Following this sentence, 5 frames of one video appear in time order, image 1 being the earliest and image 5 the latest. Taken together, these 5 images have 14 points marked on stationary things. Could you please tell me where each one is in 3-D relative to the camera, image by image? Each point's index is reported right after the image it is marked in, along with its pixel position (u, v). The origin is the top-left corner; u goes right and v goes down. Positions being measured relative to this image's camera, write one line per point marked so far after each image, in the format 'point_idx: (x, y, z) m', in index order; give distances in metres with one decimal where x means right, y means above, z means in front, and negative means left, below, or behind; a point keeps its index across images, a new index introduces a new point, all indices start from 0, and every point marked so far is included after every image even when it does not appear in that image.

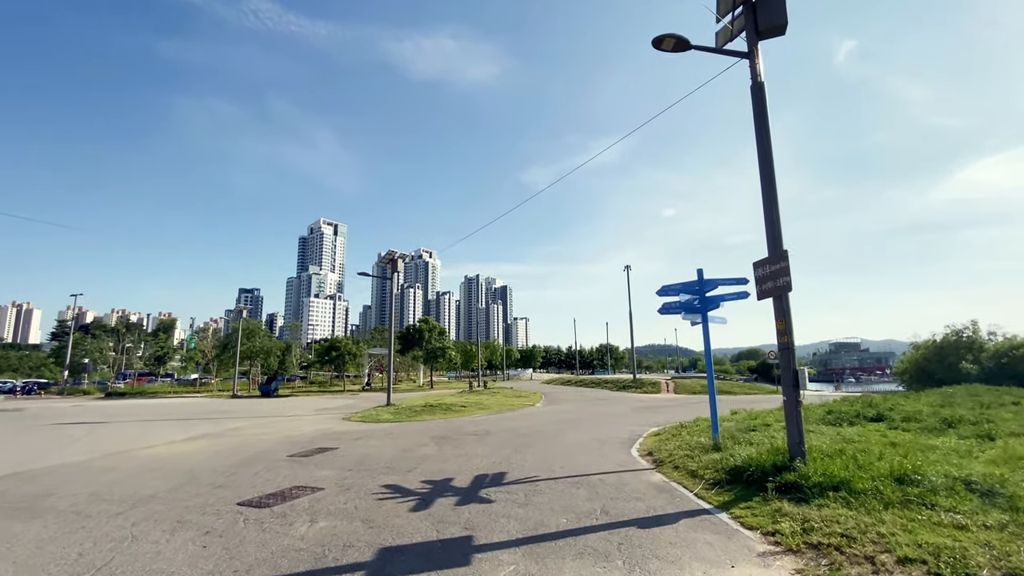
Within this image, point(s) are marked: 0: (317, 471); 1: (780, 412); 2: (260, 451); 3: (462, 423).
0: (-4.2, -3.9, +10.1) m
1: (+8.3, -3.8, +14.6) m
2: (-6.9, -4.4, +12.9) m
3: (-1.8, -4.9, +17.2) m
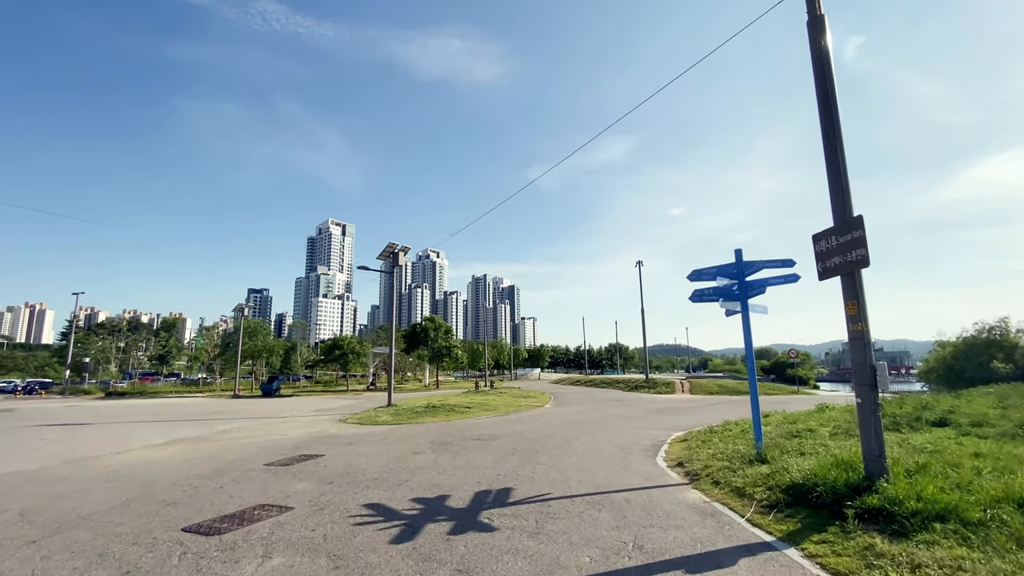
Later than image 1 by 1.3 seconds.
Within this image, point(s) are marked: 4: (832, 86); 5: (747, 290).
0: (-4.0, -3.6, +8.7) m
1: (+8.5, -3.5, +13.0) m
2: (-6.7, -4.1, +11.5) m
3: (-1.6, -4.6, +15.7) m
4: (+4.8, +2.9, +7.1) m
5: (+4.6, 0.0, +9.3) m
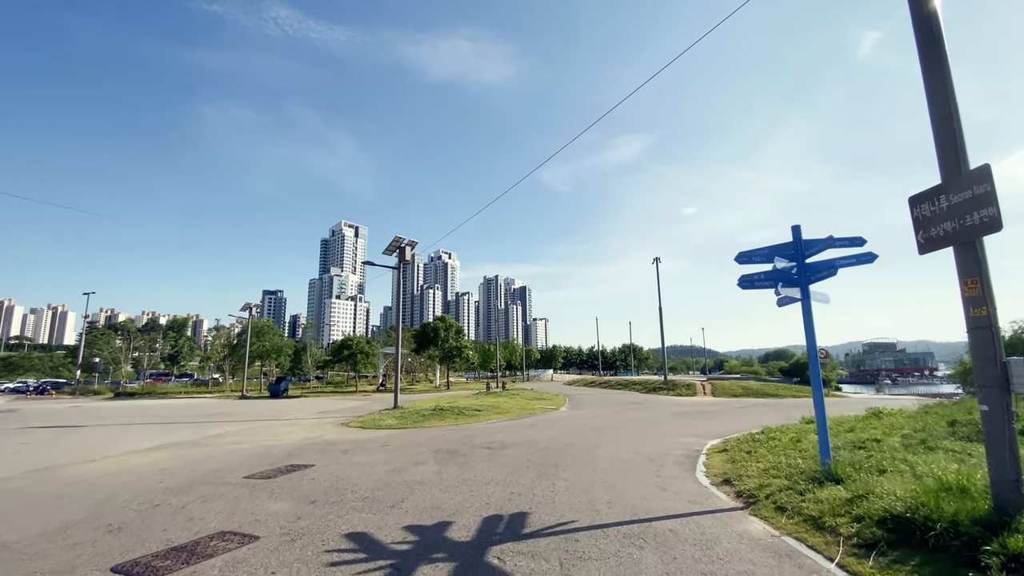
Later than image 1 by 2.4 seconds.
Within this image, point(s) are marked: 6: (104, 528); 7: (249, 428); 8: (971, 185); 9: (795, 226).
0: (-3.8, -3.3, +7.4) m
1: (+8.8, -3.2, +11.3) m
2: (-6.4, -3.9, +10.3) m
3: (-1.2, -4.4, +14.3) m
4: (+5.0, +3.2, +5.6) m
5: (+4.8, +0.3, +7.7) m
6: (-5.4, -3.2, +6.4) m
7: (-10.2, -5.4, +18.3) m
8: (+4.9, +1.1, +5.1) m
9: (+4.8, +1.0, +8.0) m
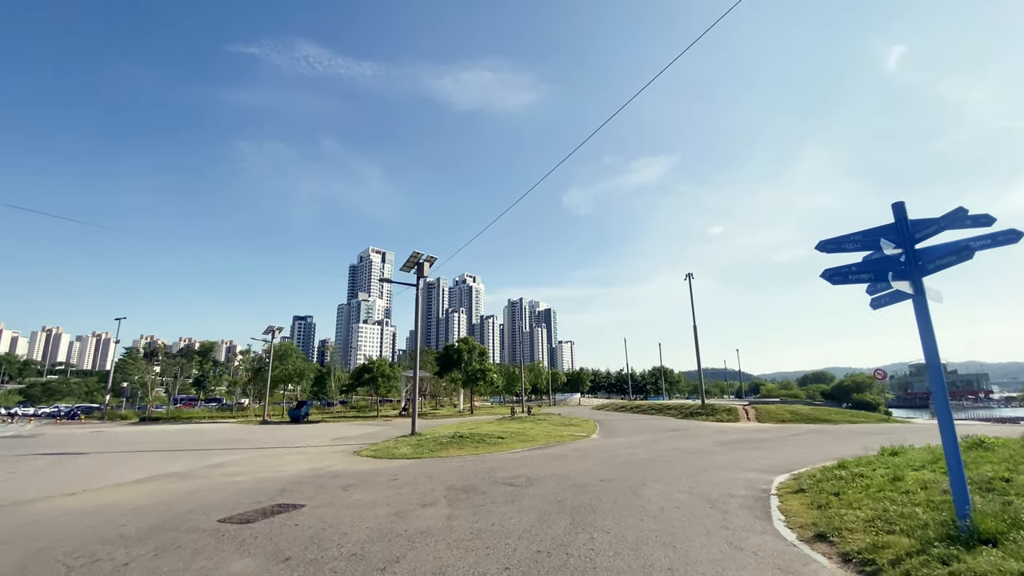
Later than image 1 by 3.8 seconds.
0: (-3.5, -3.3, +5.8) m
1: (+9.3, -3.2, +9.1) m
2: (-5.9, -4.1, +8.9) m
3: (-0.5, -4.7, +12.6) m
4: (+5.1, +3.4, +3.9) m
5: (+5.1, +0.3, +5.9) m
6: (-5.2, -3.2, +5.0) m
7: (-9.2, -6.0, +17.0) m
8: (+5.1, +1.3, +3.3) m
9: (+5.1, +1.1, +6.3) m
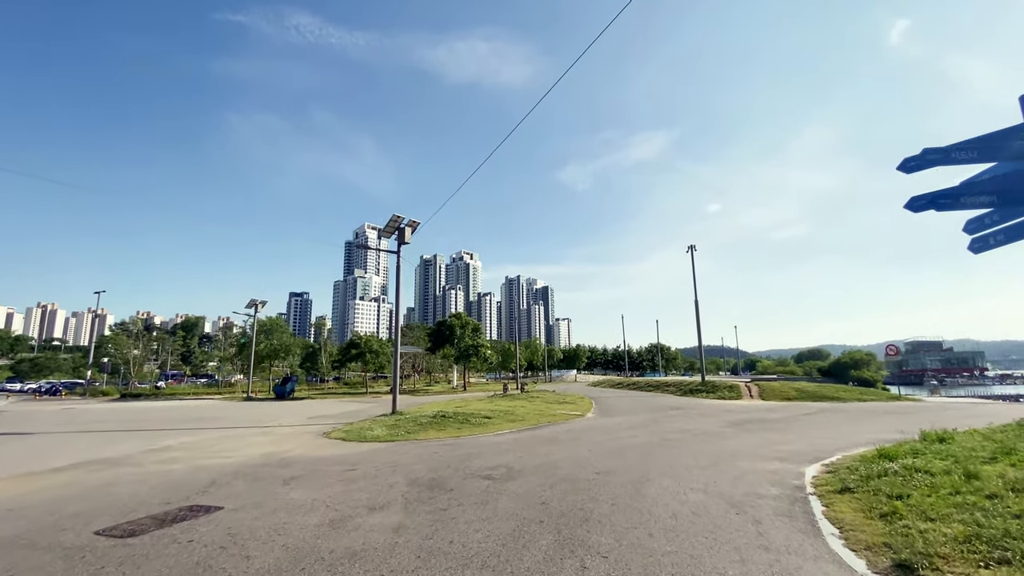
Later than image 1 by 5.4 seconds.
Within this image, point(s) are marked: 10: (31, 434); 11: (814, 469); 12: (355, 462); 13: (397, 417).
0: (-3.9, -2.7, +4.0) m
1: (+8.9, -2.5, +7.4) m
2: (-6.3, -3.3, +7.1) m
3: (-0.9, -3.7, +10.9) m
4: (+4.8, +3.9, +1.9) m
5: (+4.7, +1.0, +4.0) m
6: (-5.5, -2.6, +3.2) m
7: (-9.7, -4.9, +15.3) m
8: (+4.7, +1.8, +1.4) m
9: (+4.7, +1.8, +4.3) m
10: (-18.5, -5.6, +18.2) m
11: (+5.5, -3.3, +8.8) m
12: (-3.4, -3.7, +10.4) m
13: (-4.2, -4.7, +17.5) m
